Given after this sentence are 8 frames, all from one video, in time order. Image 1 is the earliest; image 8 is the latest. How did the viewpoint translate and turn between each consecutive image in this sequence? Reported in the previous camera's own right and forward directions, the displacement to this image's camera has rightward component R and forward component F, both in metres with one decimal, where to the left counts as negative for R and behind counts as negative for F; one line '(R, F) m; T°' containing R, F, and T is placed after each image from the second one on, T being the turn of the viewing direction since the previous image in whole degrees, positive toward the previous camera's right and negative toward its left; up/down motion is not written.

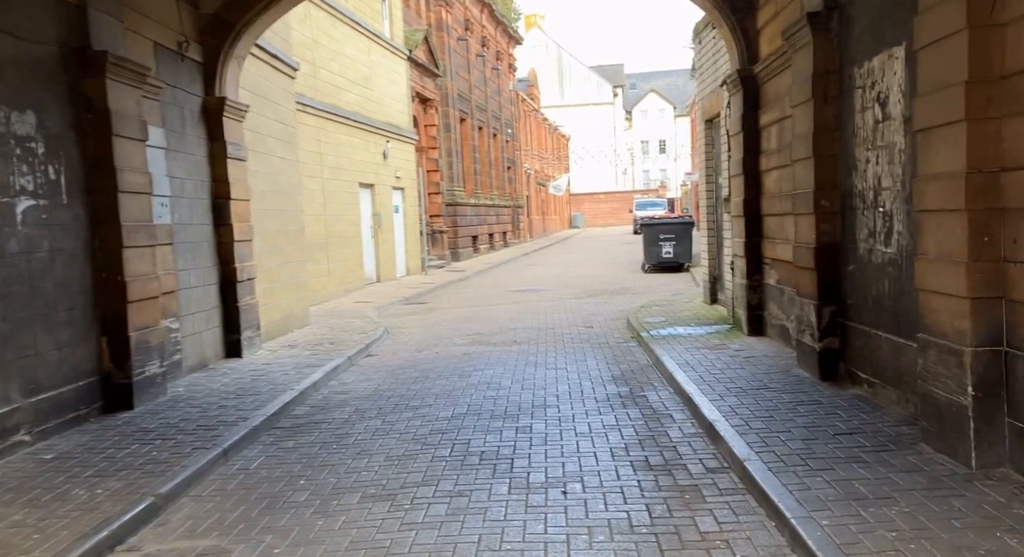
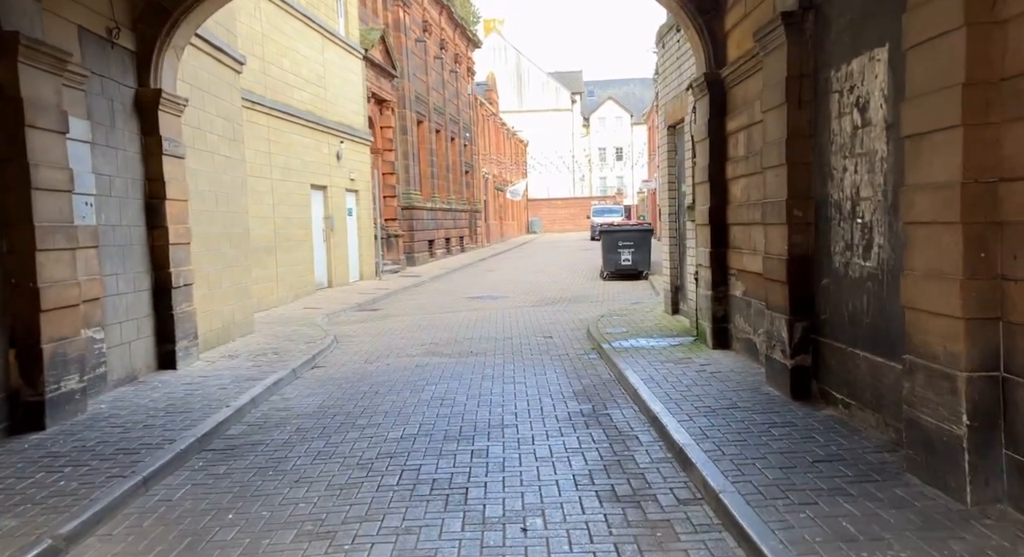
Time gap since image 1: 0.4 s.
(0.0, +0.5) m; +3°
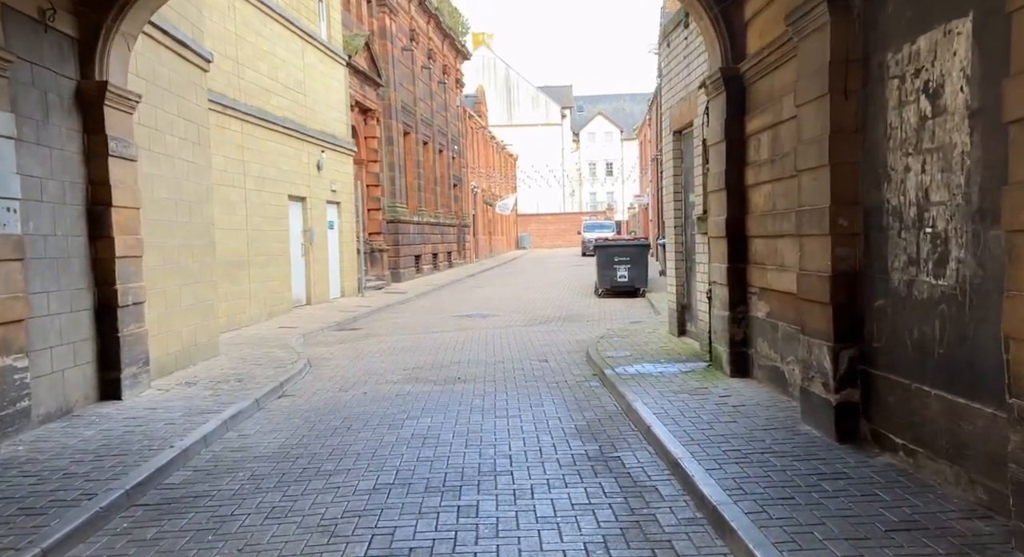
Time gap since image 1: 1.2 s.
(0.0, +1.0) m; +1°
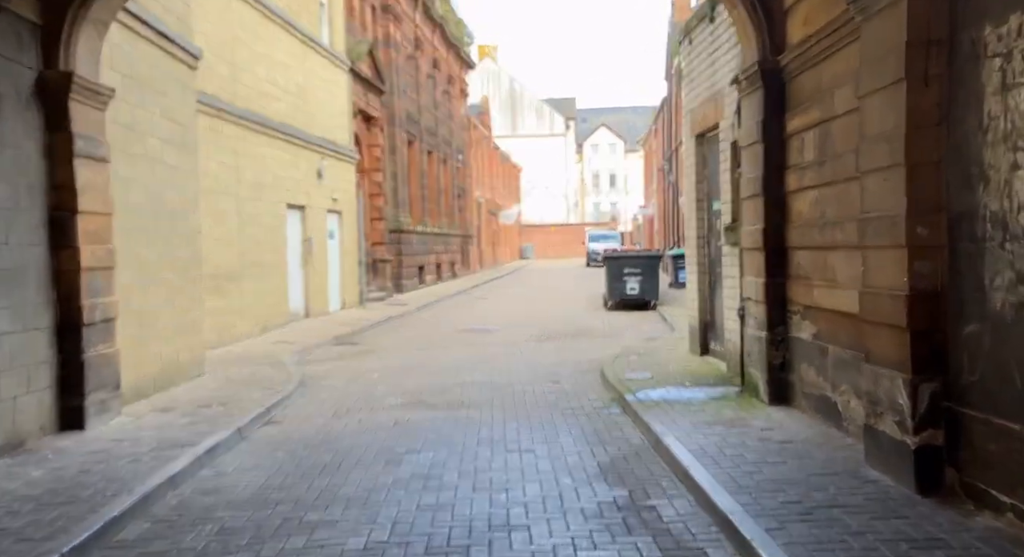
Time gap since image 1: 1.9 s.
(-0.1, +0.9) m; 0°
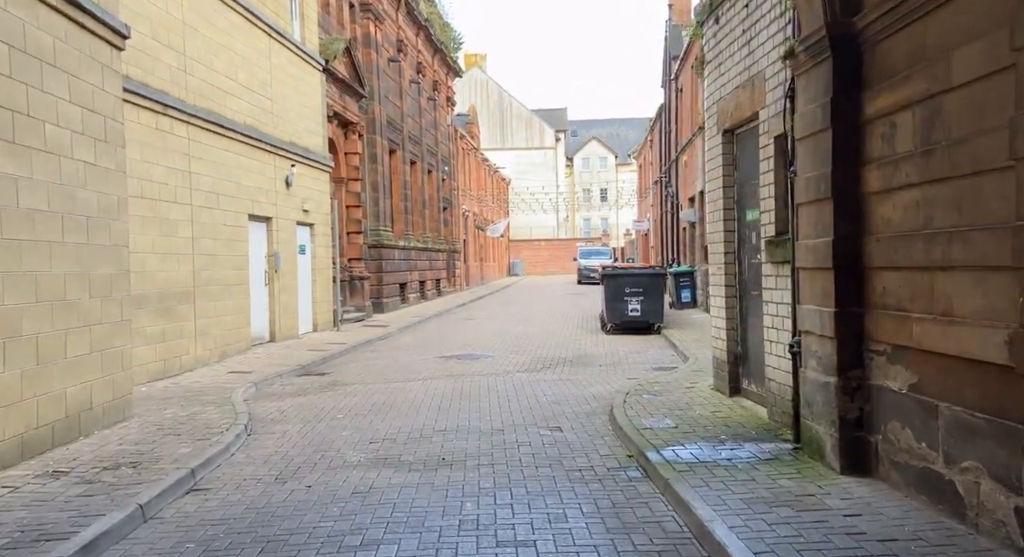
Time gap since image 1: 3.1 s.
(0.0, +1.8) m; +1°
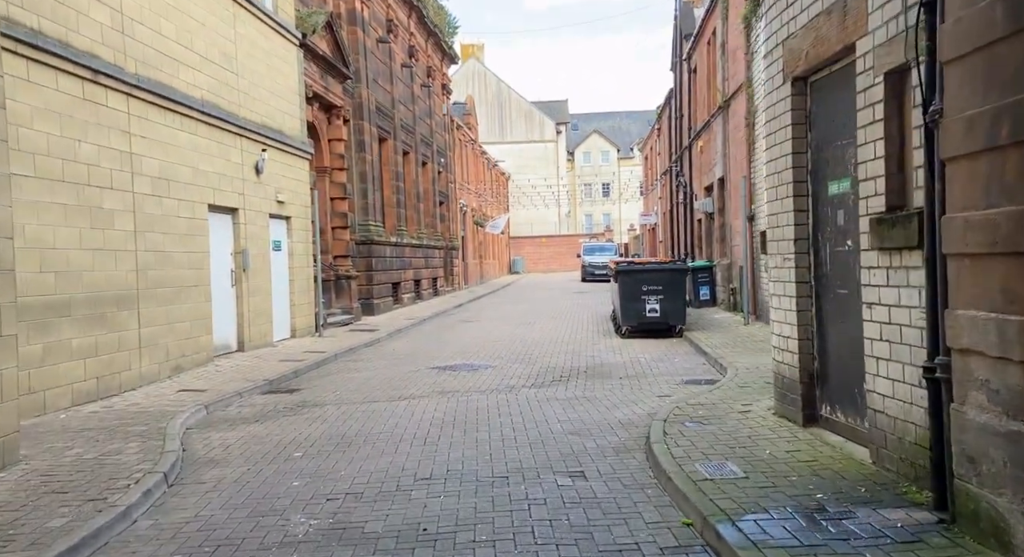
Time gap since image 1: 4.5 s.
(0.0, +2.2) m; 0°
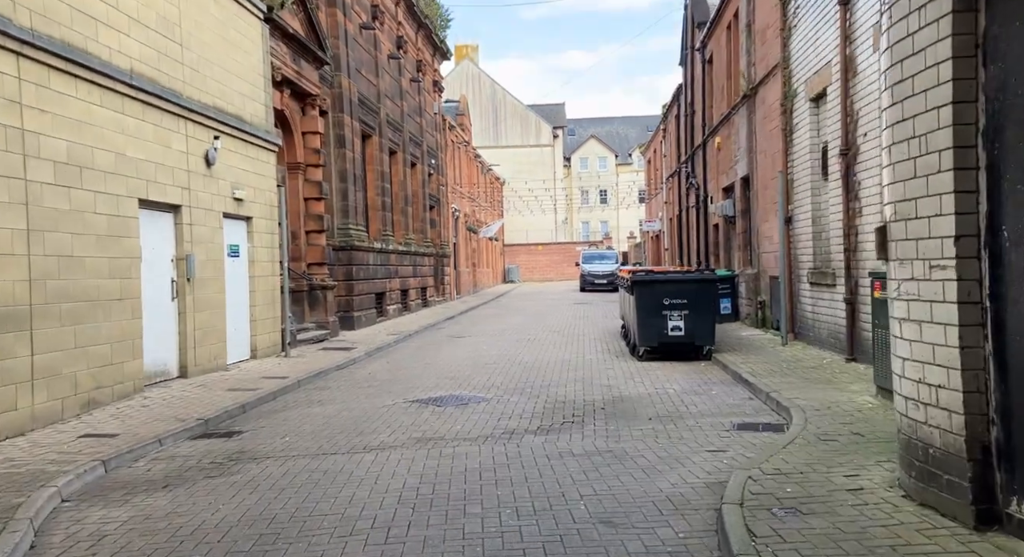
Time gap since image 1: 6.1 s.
(-0.1, +2.6) m; 0°
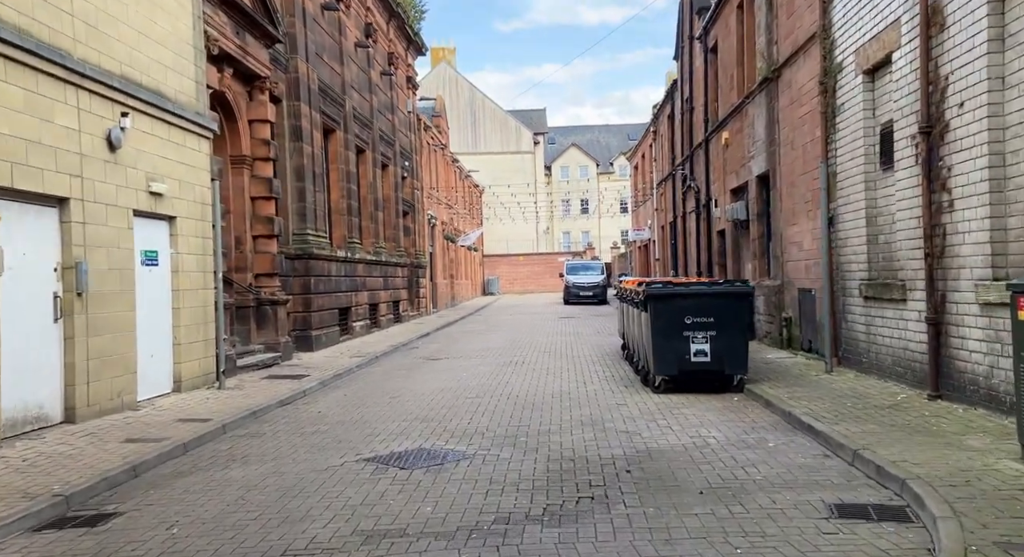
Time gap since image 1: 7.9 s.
(-0.1, +2.8) m; +1°
